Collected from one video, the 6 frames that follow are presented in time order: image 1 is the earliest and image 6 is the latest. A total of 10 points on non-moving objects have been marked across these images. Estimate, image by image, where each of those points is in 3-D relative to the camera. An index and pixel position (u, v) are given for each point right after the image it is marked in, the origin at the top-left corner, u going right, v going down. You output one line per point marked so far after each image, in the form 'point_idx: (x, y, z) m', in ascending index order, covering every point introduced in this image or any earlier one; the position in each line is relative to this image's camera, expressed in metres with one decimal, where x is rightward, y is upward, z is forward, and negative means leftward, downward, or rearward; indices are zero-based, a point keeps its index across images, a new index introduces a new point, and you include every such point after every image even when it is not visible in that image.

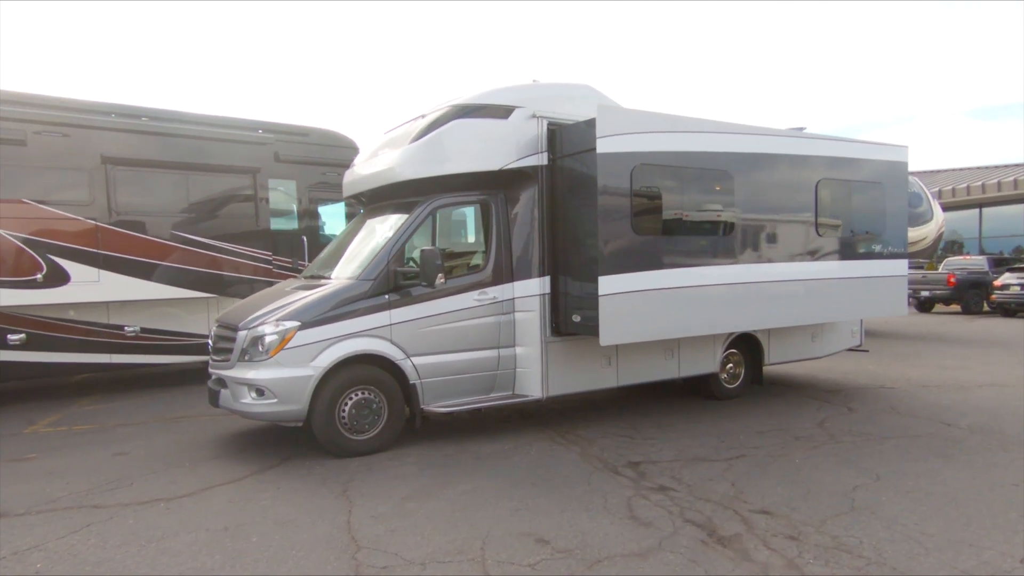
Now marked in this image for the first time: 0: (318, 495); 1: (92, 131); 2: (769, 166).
0: (-1.4, -1.5, +5.1) m
1: (-5.3, +2.0, +8.8) m
2: (+2.8, +1.4, +7.9) m
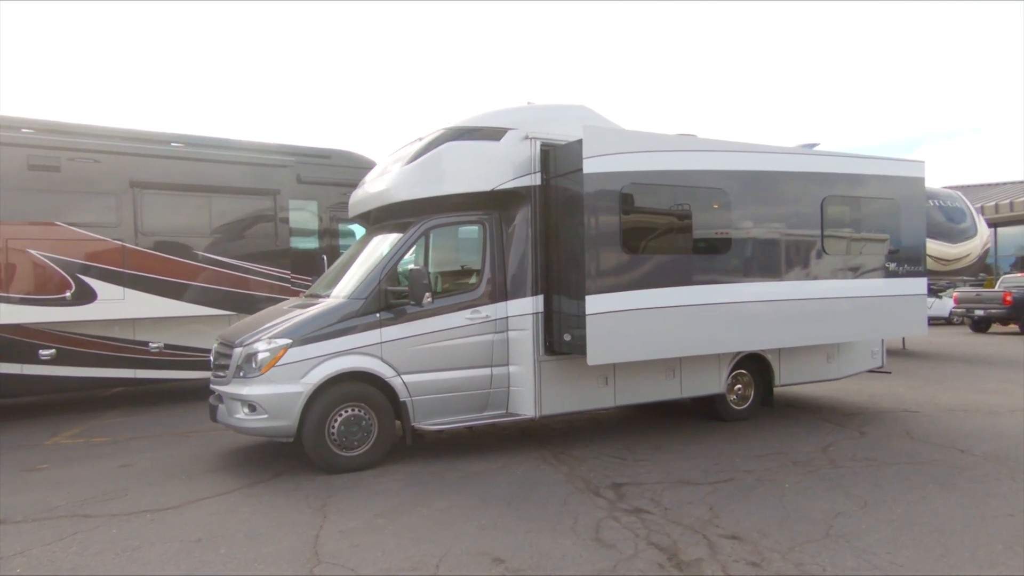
0: (-1.6, -1.6, +5.2) m
1: (-5.2, +1.7, +9.3) m
2: (+2.8, +1.2, +7.8) m
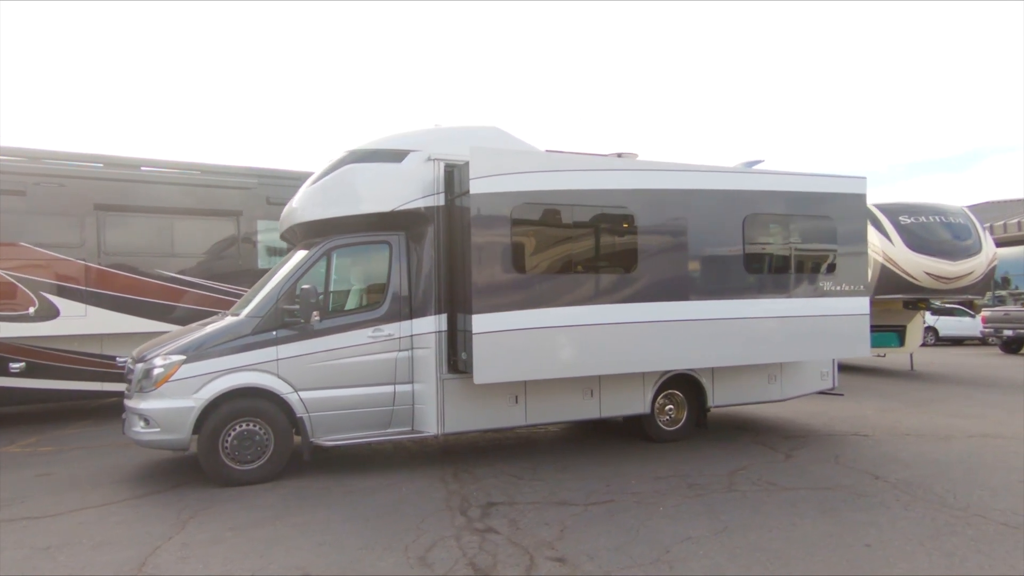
0: (-2.7, -1.8, +5.4) m
1: (-5.9, +1.5, +9.8) m
2: (+1.9, +1.0, +7.7) m
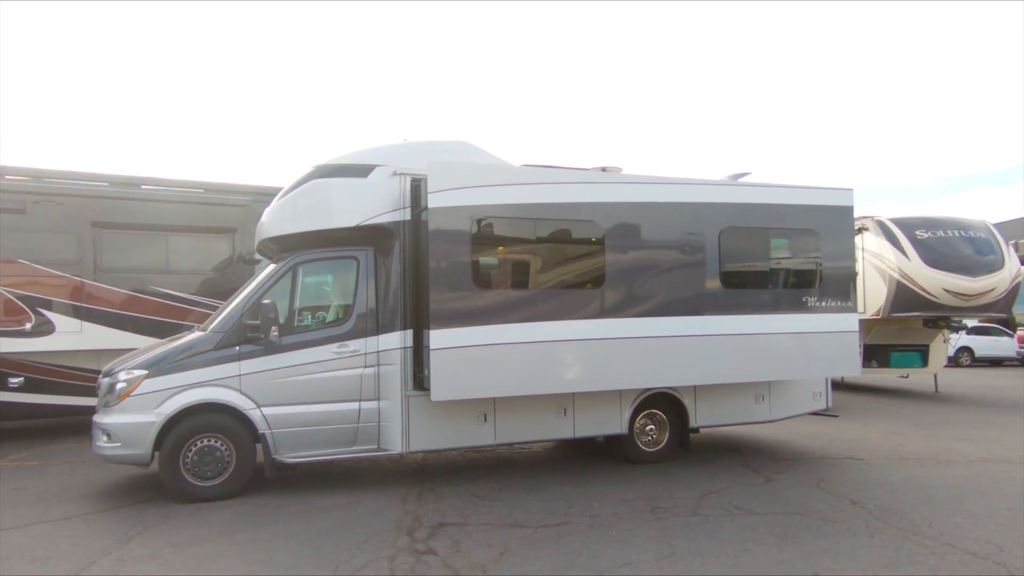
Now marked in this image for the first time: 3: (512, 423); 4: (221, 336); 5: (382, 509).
0: (-3.1, -1.9, +5.4) m
1: (-6.1, +1.3, +10.0) m
2: (+1.6, +0.8, +7.6) m
3: (0.0, -1.4, +7.2) m
4: (-2.7, -0.4, +6.5) m
5: (-1.1, -1.9, +6.1) m
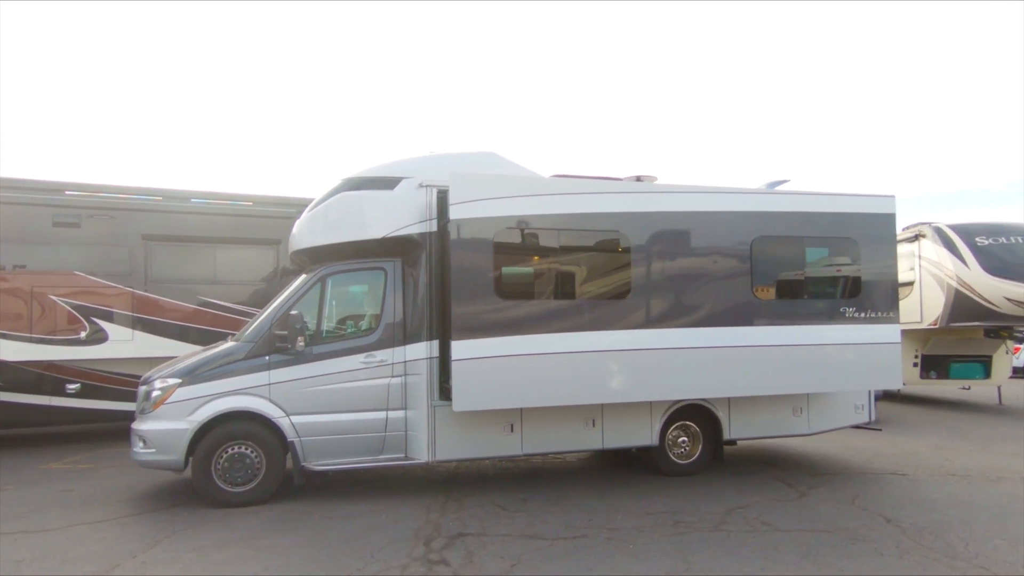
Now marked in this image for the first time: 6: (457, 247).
0: (-3.0, -2.0, +5.6) m
1: (-5.6, +1.1, +10.5) m
2: (+1.9, +0.7, +7.5) m
3: (+0.3, -1.5, +7.2) m
4: (-2.5, -0.6, +6.7) m
5: (-0.9, -2.0, +6.1) m
6: (-0.6, +0.4, +6.9) m
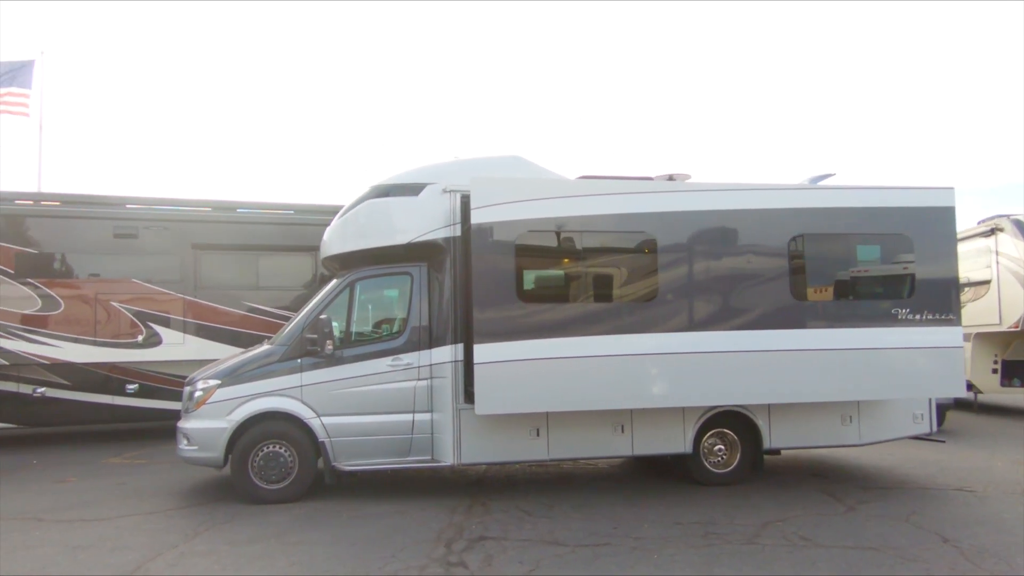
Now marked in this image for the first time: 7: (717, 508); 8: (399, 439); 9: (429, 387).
0: (-2.8, -2.0, +5.8) m
1: (-5.0, +1.0, +10.9) m
2: (+2.2, +0.7, +7.2) m
3: (+0.6, -1.5, +7.1) m
4: (-2.2, -0.6, +6.9) m
5: (-0.7, -2.0, +6.1) m
6: (-0.3, +0.4, +6.9) m
7: (+1.9, -2.1, +6.5) m
8: (-1.1, -1.5, +6.9) m
9: (-0.8, -1.0, +7.0) m
